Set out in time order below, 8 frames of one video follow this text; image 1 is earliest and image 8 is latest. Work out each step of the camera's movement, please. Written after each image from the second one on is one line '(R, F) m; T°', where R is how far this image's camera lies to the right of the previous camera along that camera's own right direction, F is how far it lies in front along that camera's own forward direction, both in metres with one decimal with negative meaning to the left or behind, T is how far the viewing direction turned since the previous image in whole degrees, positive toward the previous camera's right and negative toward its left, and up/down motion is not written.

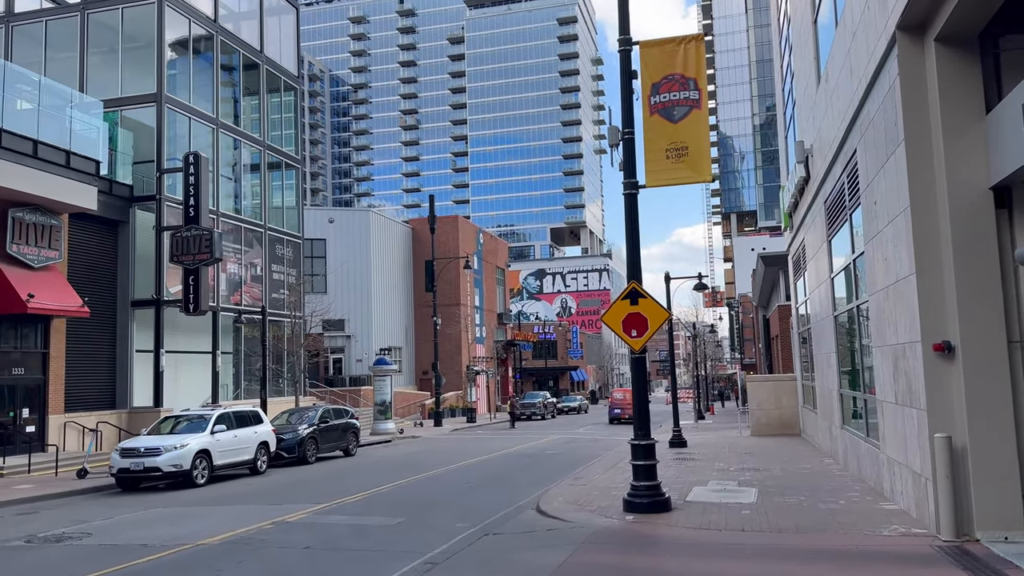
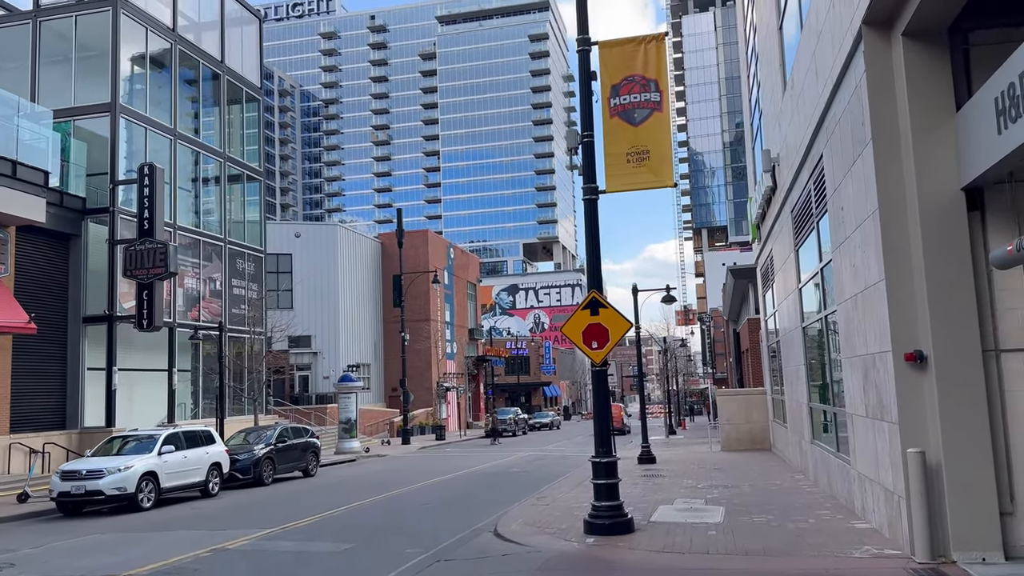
(+0.2, +0.5) m; +2°
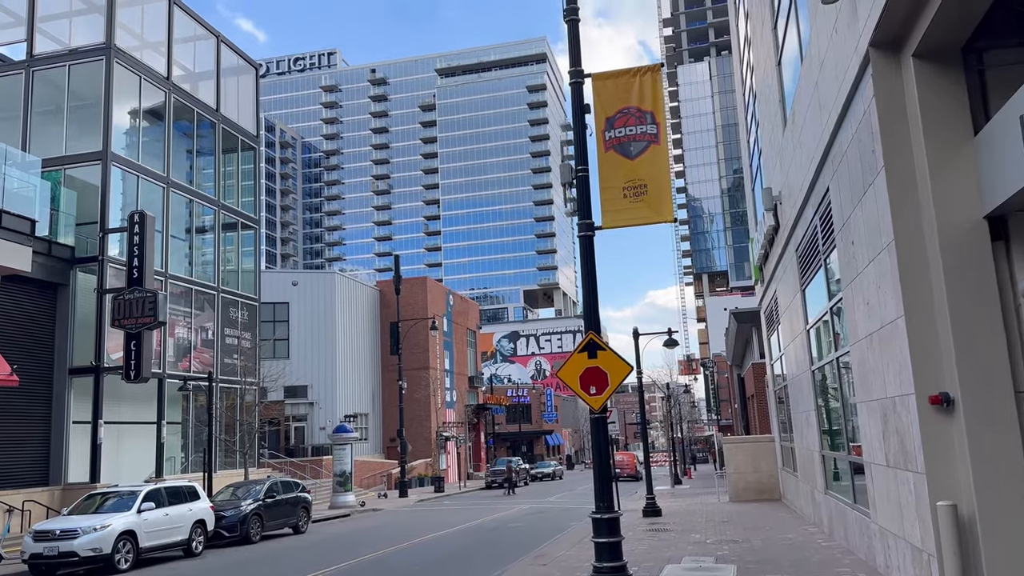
(+0.1, +0.6) m; 0°
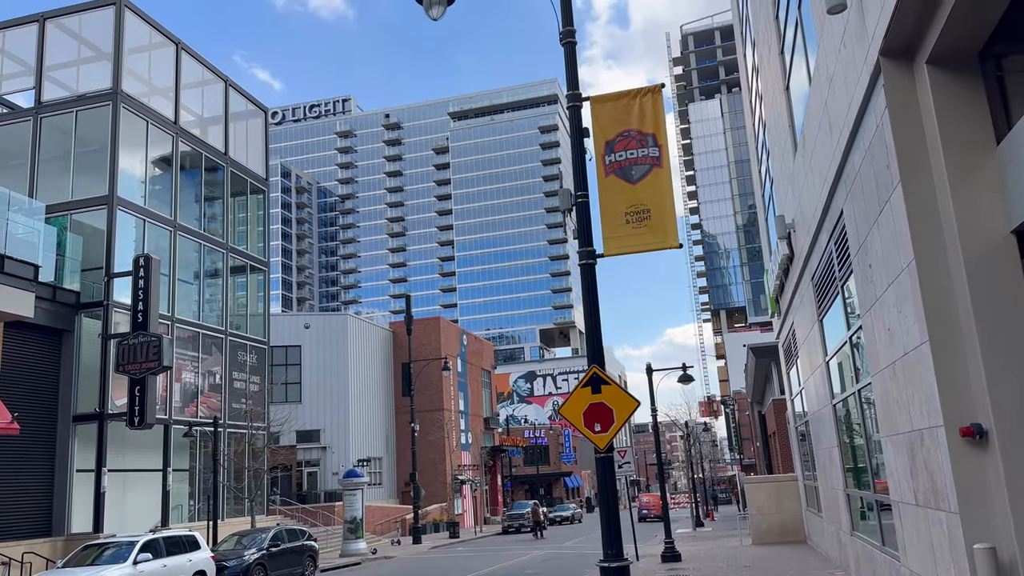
(+0.2, +0.5) m; -1°
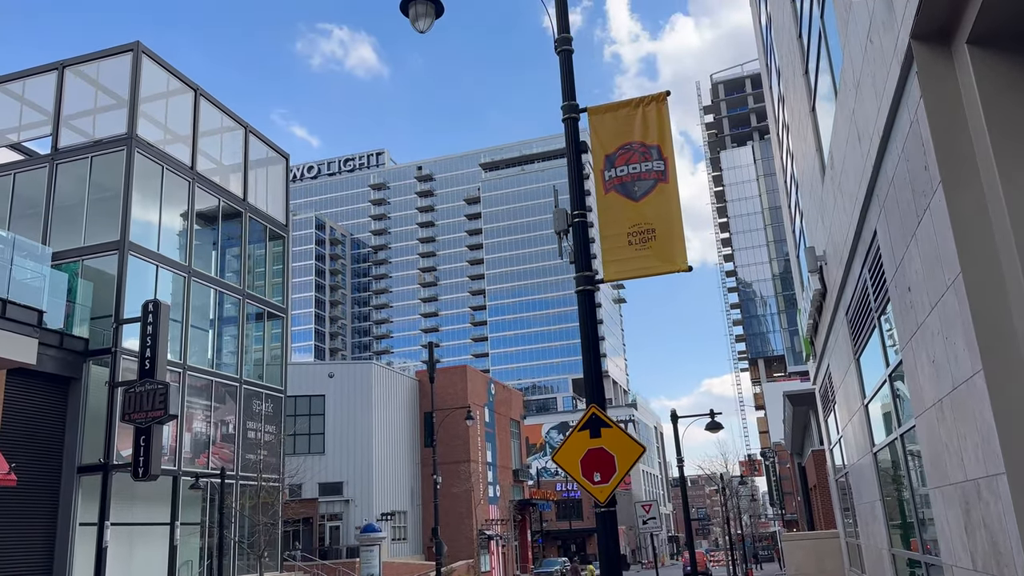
(+0.5, +1.0) m; -2°
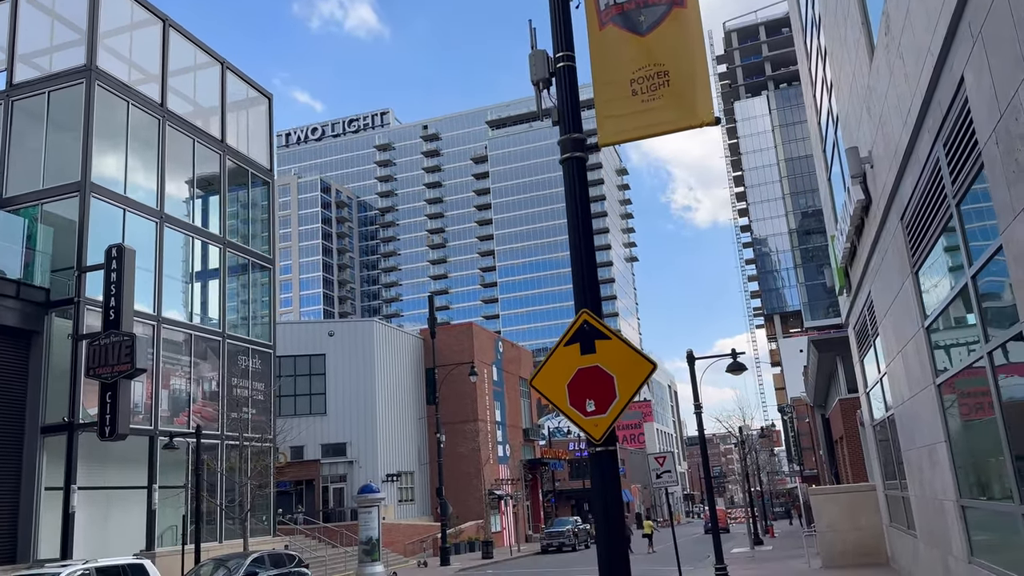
(+0.4, +2.1) m; -1°
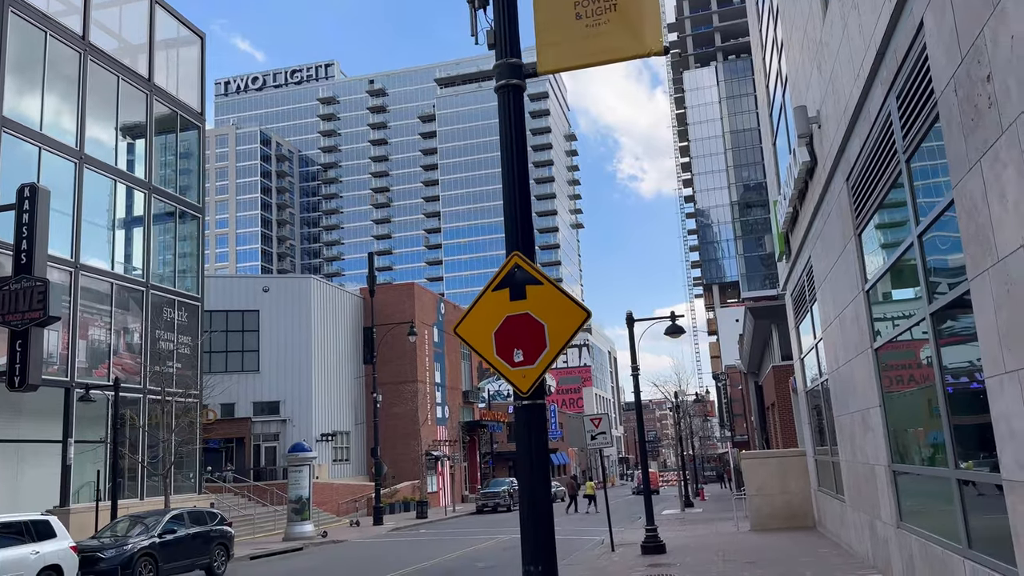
(+0.1, +0.5) m; +4°
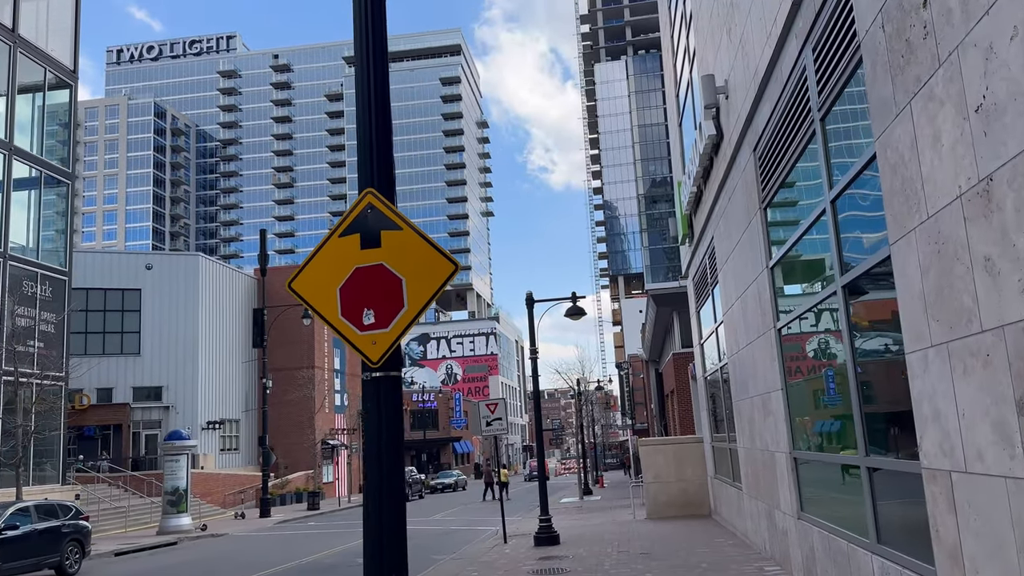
(+0.3, +0.9) m; +7°
